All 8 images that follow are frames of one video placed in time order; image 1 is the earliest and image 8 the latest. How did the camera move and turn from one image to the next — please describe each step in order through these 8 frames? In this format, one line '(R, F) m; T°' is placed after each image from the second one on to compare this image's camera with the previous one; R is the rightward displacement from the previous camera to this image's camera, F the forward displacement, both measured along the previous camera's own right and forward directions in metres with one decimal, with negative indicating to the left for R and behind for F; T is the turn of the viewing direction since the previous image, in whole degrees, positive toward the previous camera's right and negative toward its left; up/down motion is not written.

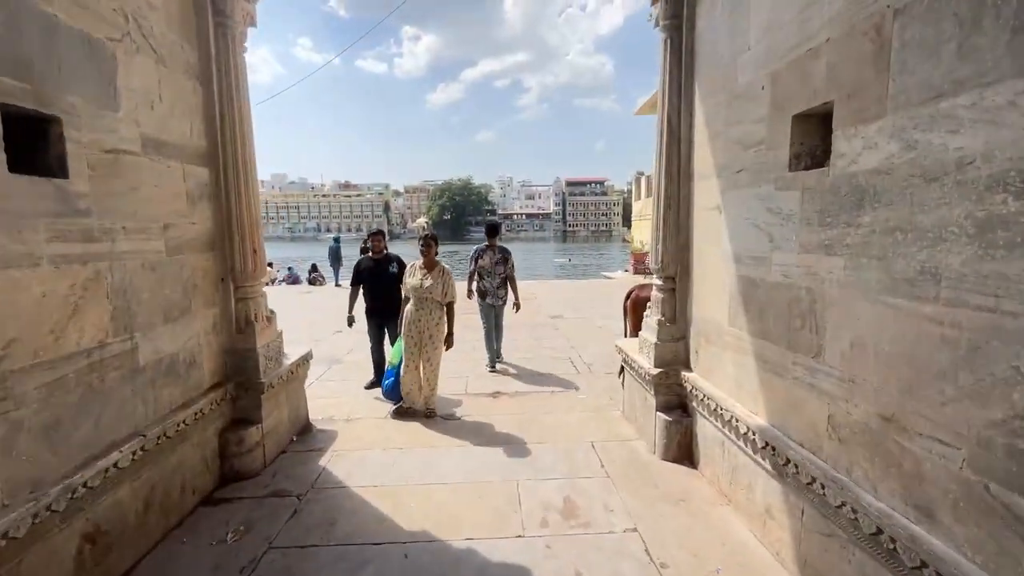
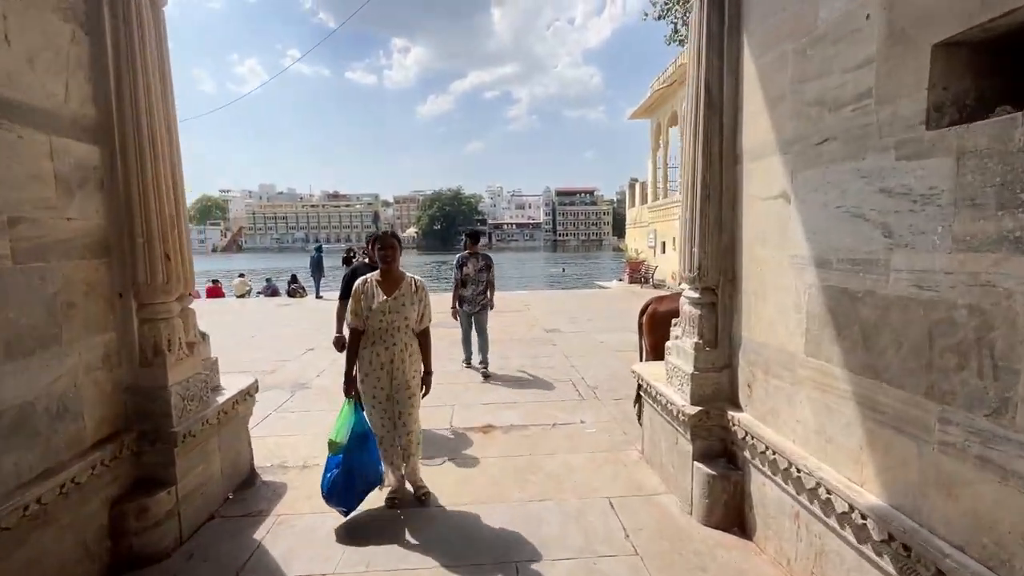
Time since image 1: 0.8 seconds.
(0.0, +0.9) m; +1°
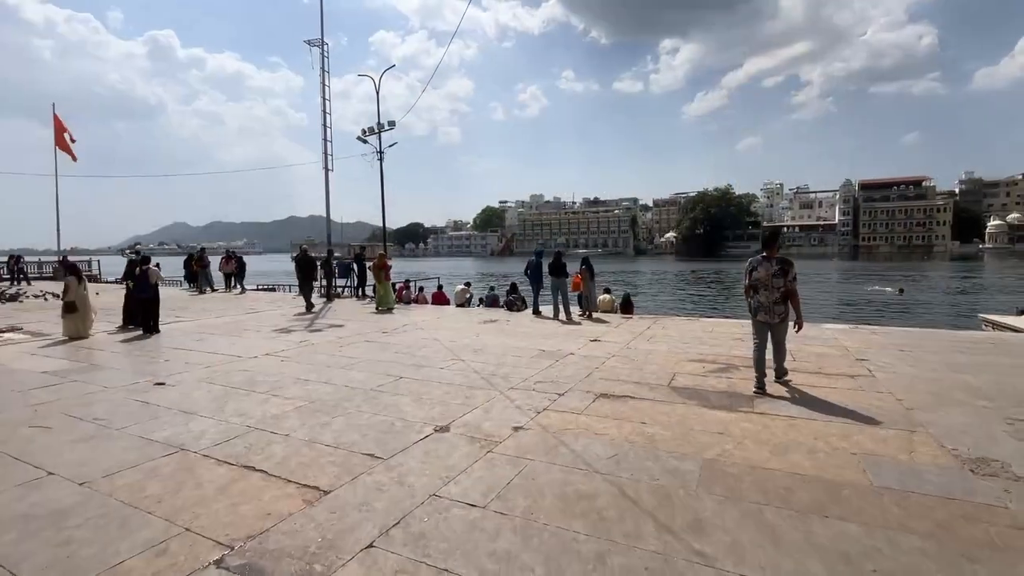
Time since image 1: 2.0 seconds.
(+0.2, +1.3) m; -9°
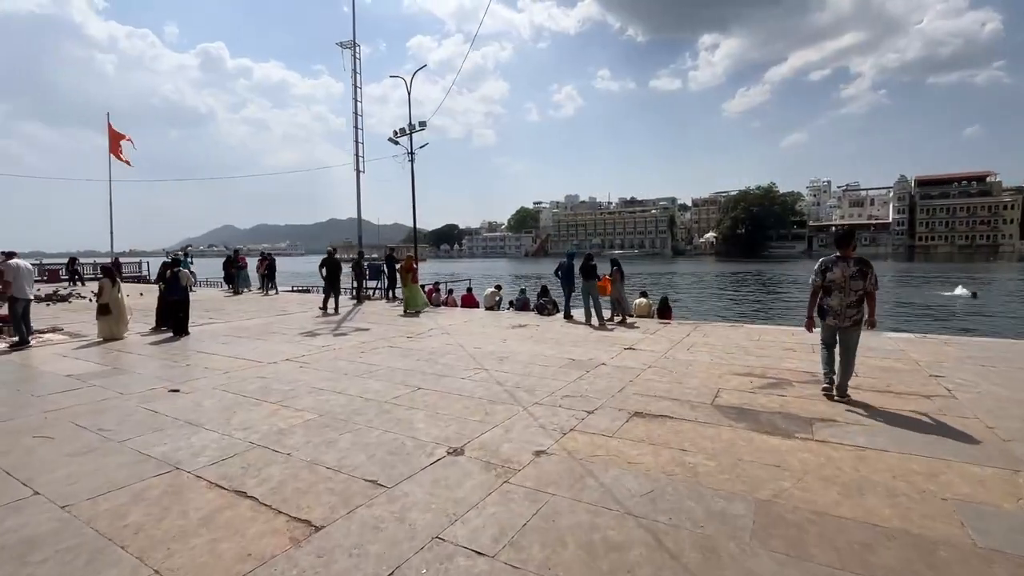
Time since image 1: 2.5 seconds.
(+0.1, +0.5) m; -4°
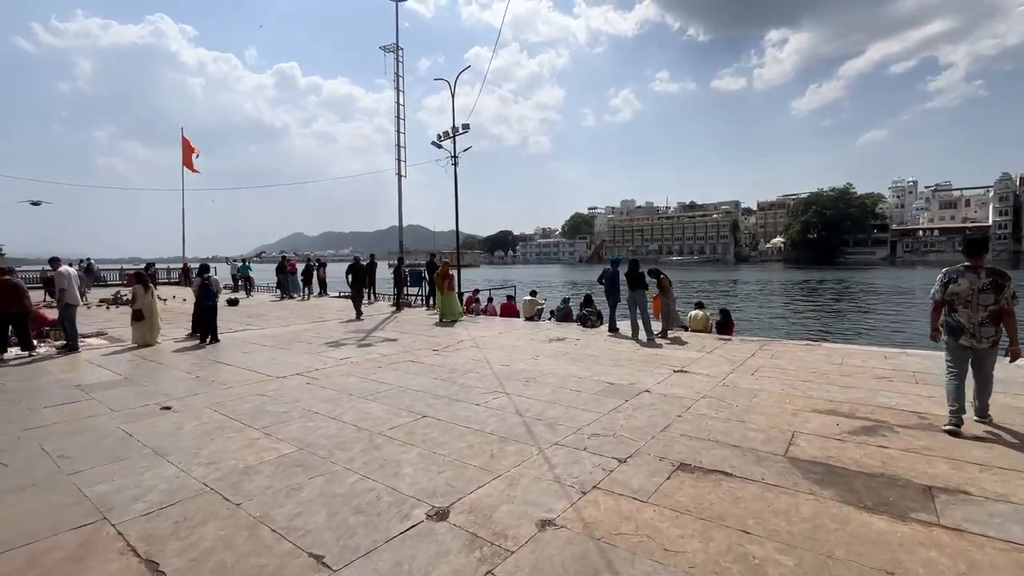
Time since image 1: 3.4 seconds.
(+0.3, +0.9) m; -7°
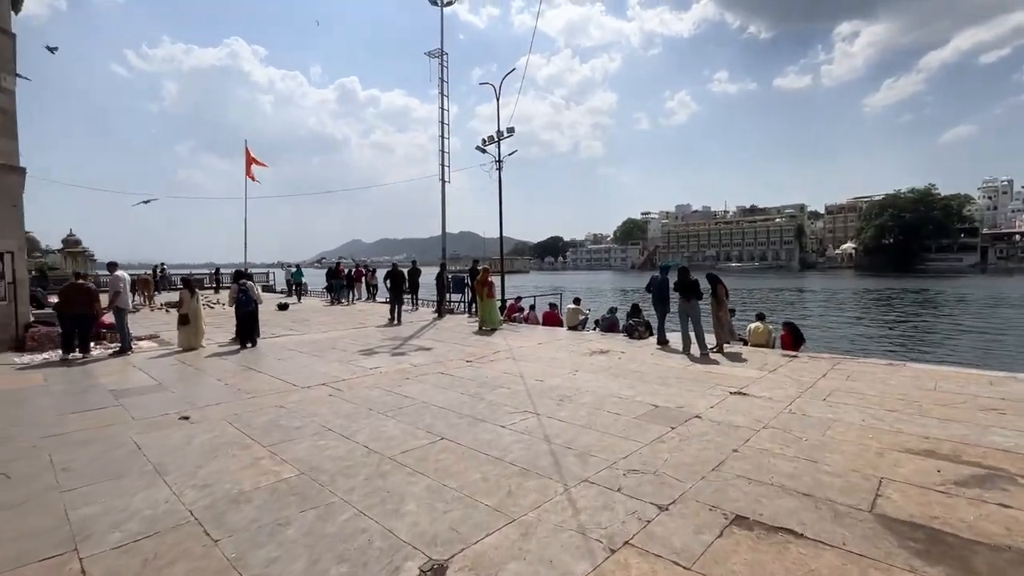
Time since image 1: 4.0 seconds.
(+0.2, +0.5) m; -6°
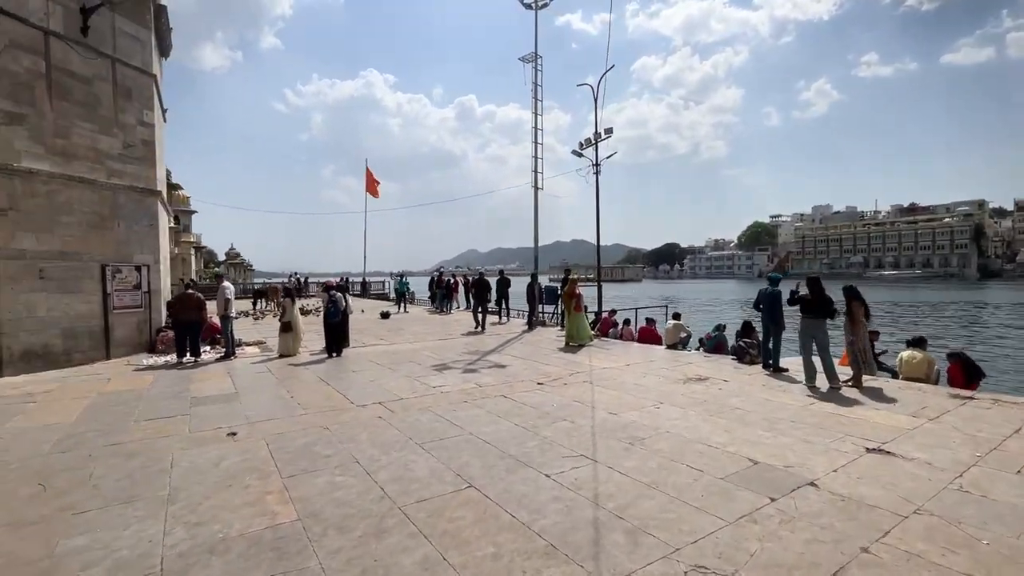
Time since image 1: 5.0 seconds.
(+0.5, +0.8) m; -13°
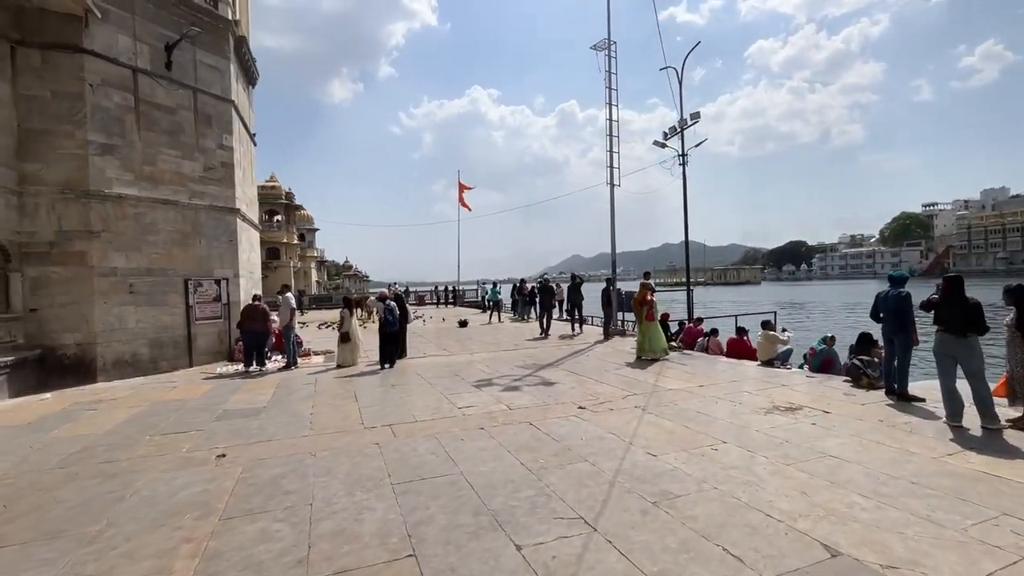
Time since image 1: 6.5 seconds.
(+0.9, +1.0) m; -13°
